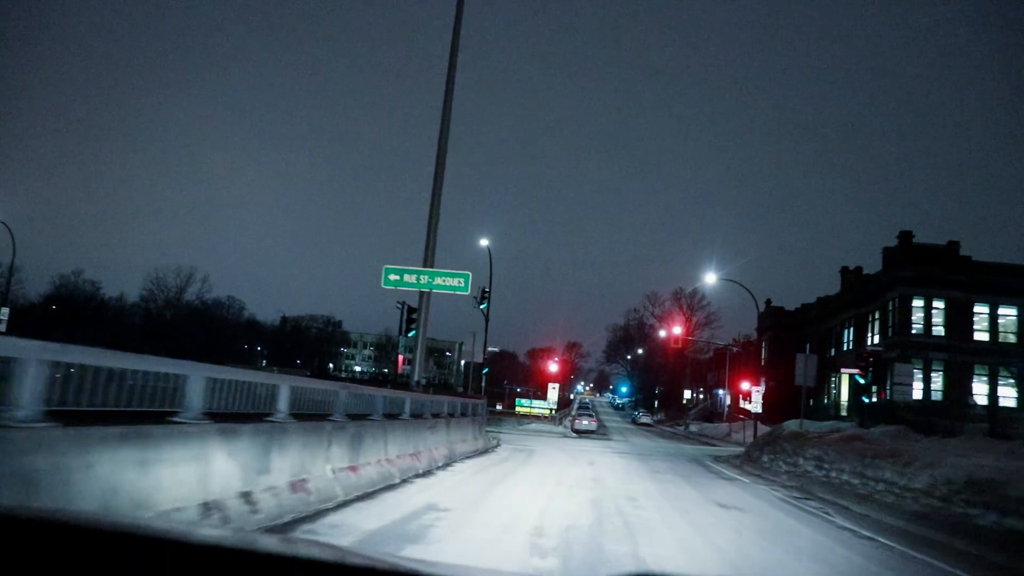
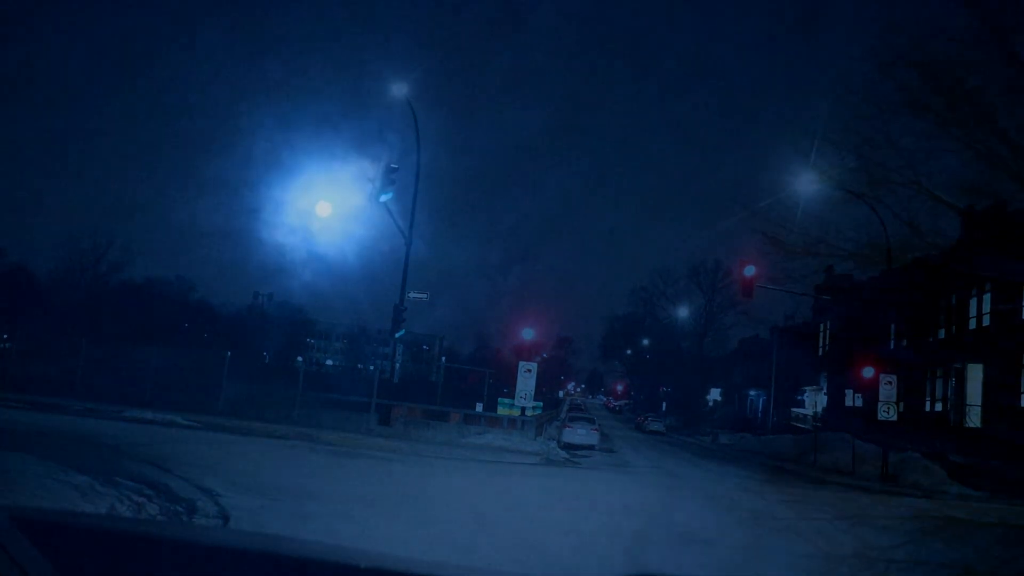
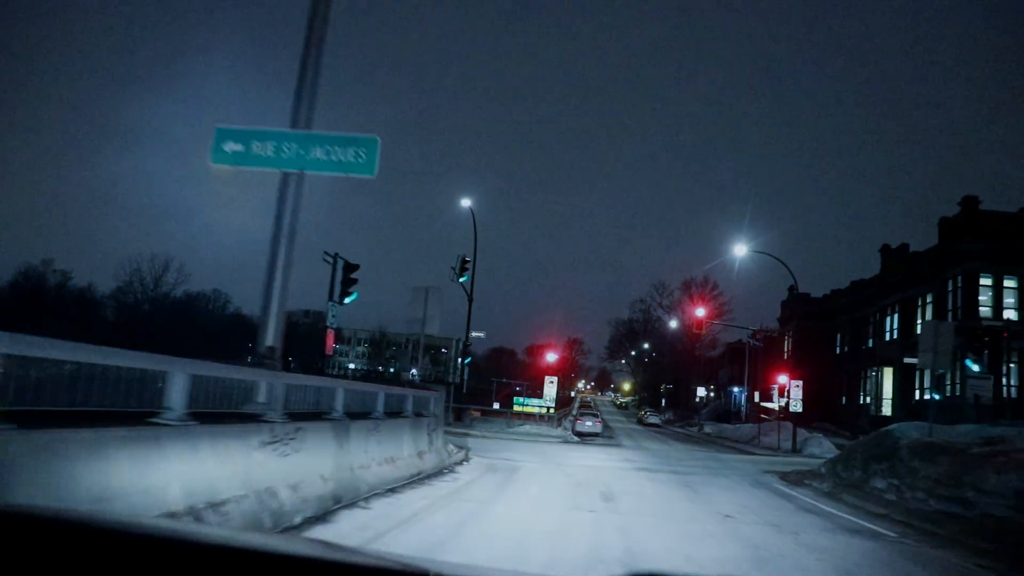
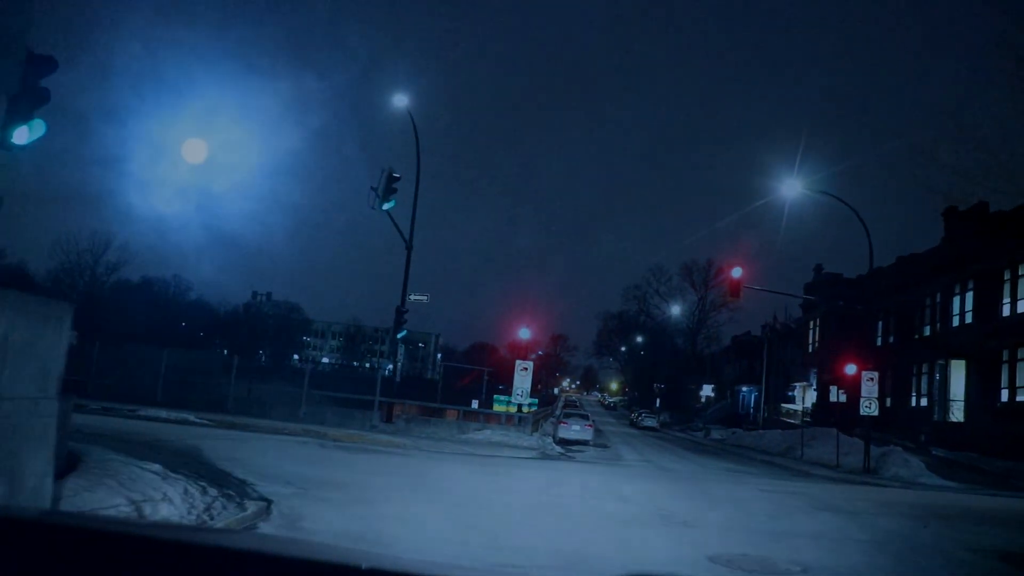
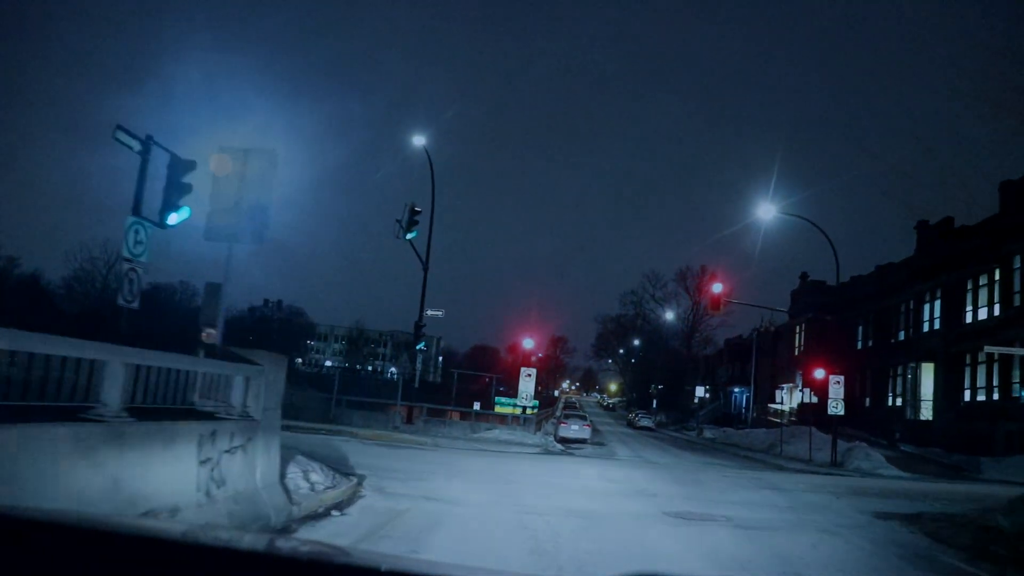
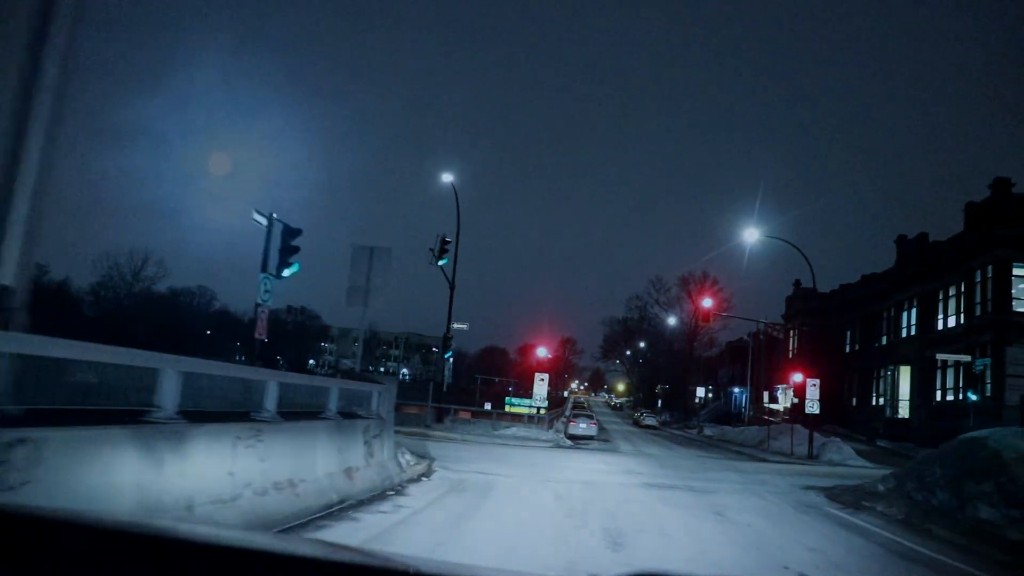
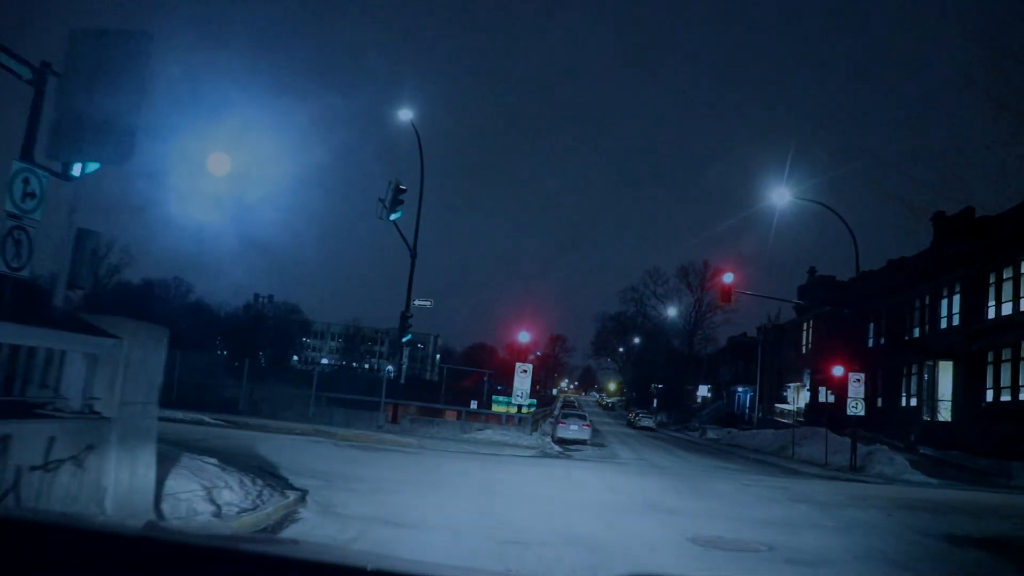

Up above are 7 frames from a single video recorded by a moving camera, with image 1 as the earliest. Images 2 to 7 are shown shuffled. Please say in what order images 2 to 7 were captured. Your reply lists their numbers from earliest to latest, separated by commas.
3, 6, 5, 7, 4, 2
